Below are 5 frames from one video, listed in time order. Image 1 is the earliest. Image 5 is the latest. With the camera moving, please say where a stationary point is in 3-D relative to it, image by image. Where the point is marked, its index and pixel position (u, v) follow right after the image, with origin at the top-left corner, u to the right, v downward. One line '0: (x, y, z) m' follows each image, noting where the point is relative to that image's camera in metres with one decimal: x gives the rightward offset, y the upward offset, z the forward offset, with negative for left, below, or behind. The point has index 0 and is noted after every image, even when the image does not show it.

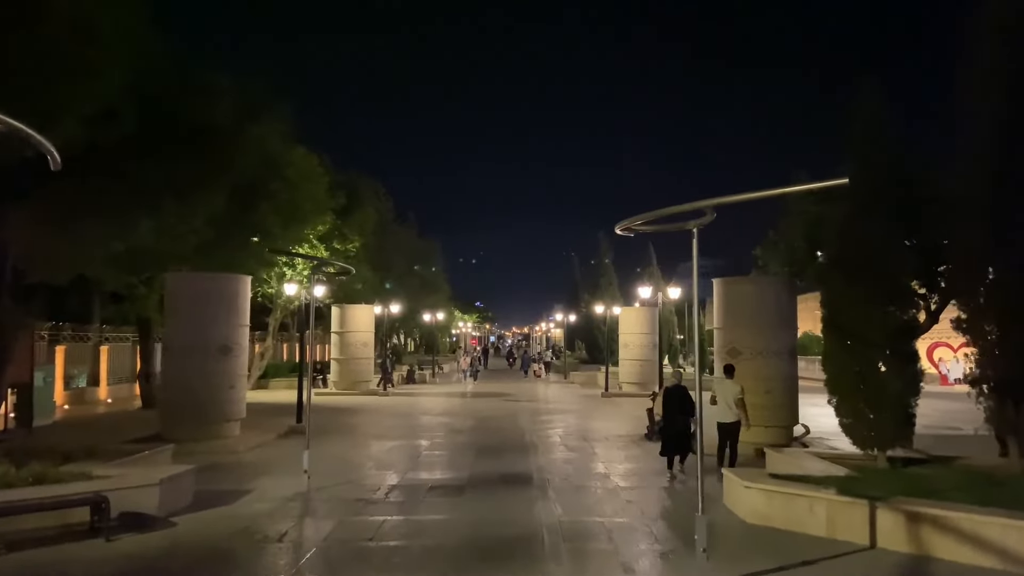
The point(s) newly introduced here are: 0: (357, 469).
0: (-2.5, -3.0, +13.7) m
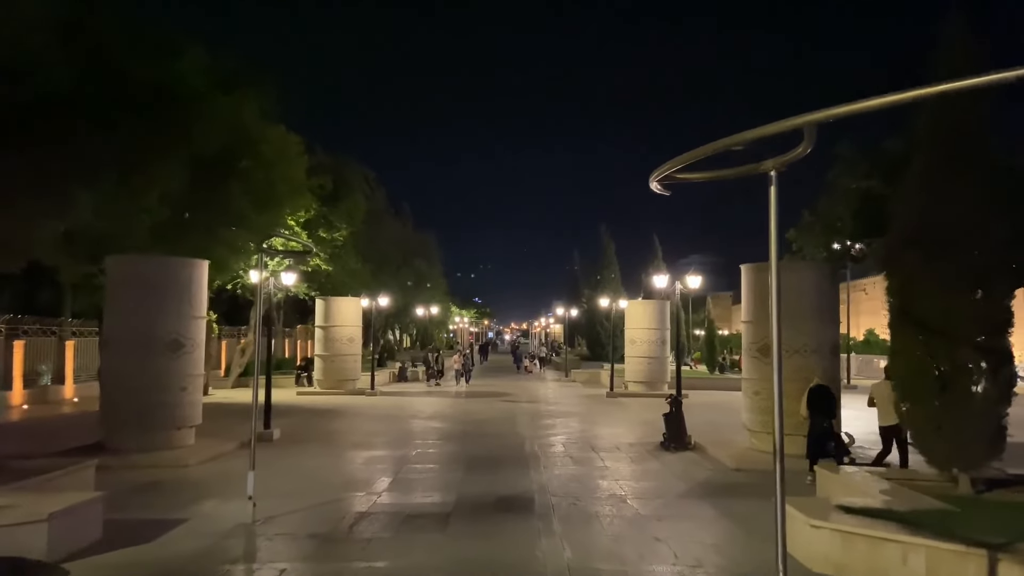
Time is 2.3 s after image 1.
0: (-2.6, -2.7, +11.4) m
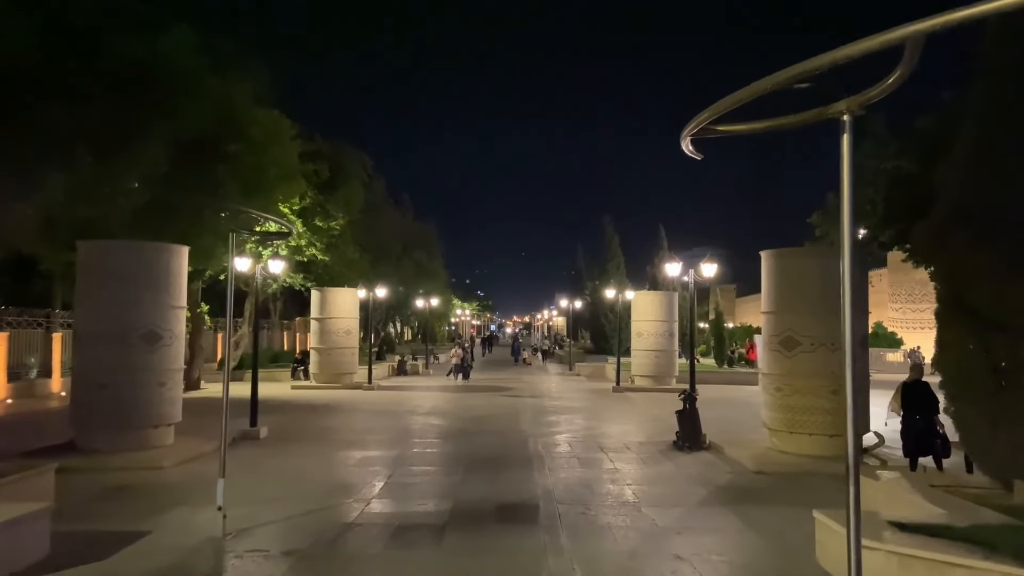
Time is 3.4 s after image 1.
0: (-2.5, -2.6, +10.4) m
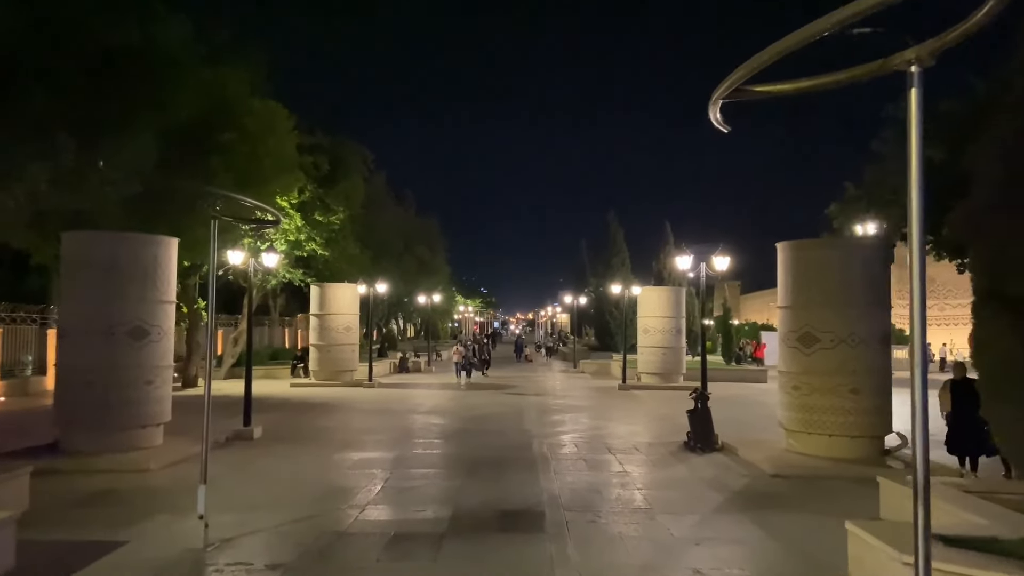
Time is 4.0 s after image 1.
0: (-2.5, -2.5, +9.8) m
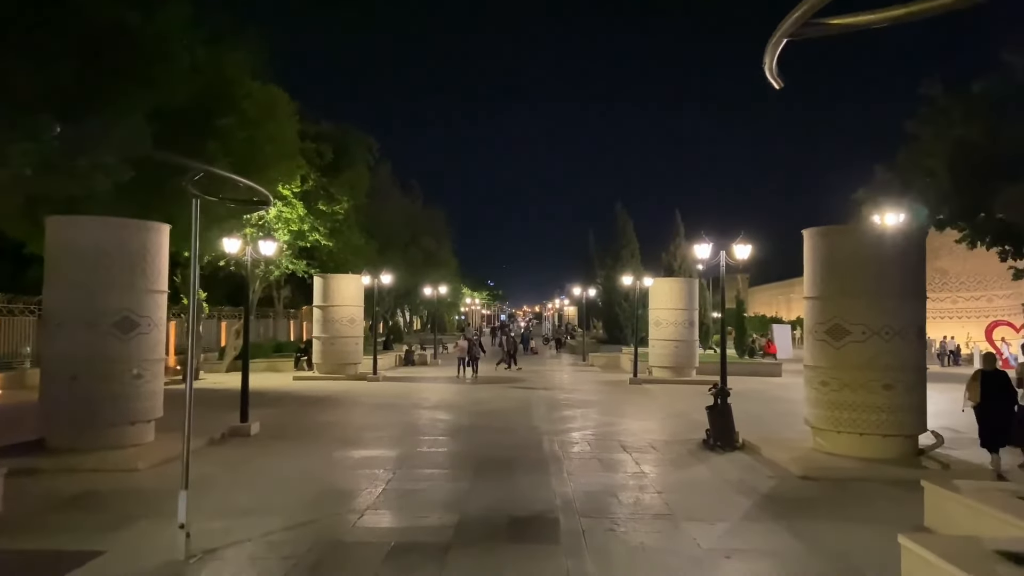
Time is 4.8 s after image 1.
0: (-2.4, -2.3, +9.1) m
